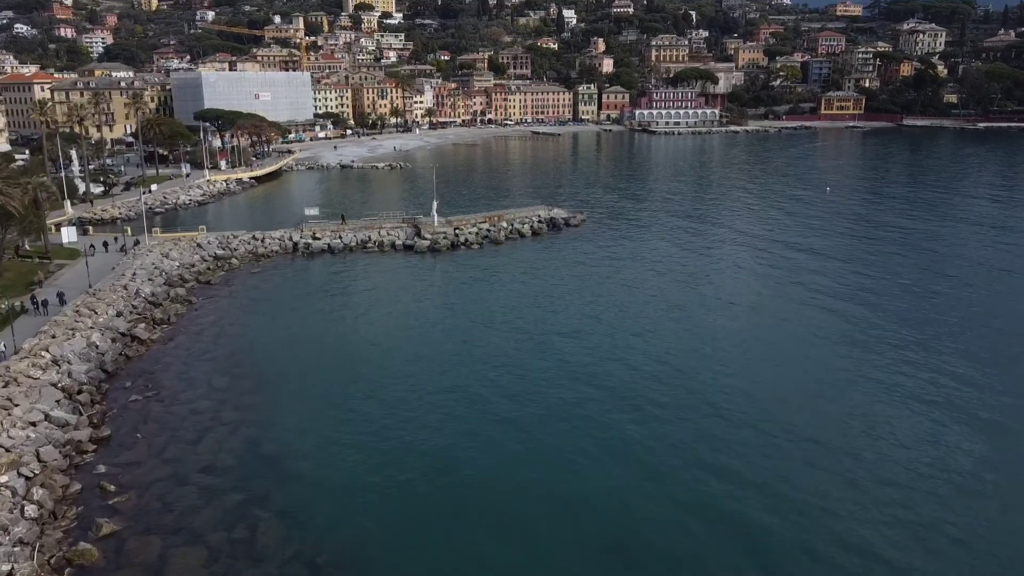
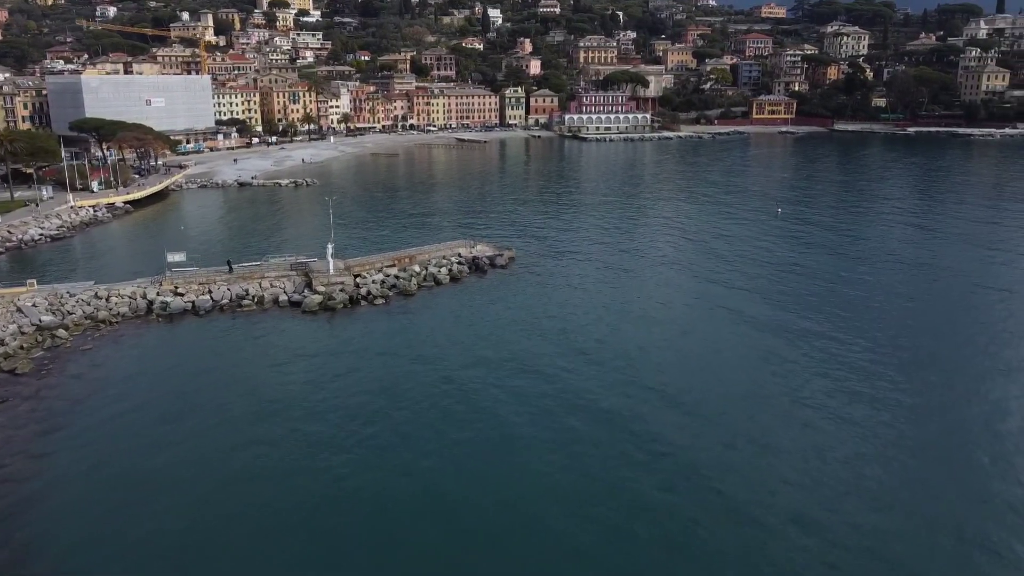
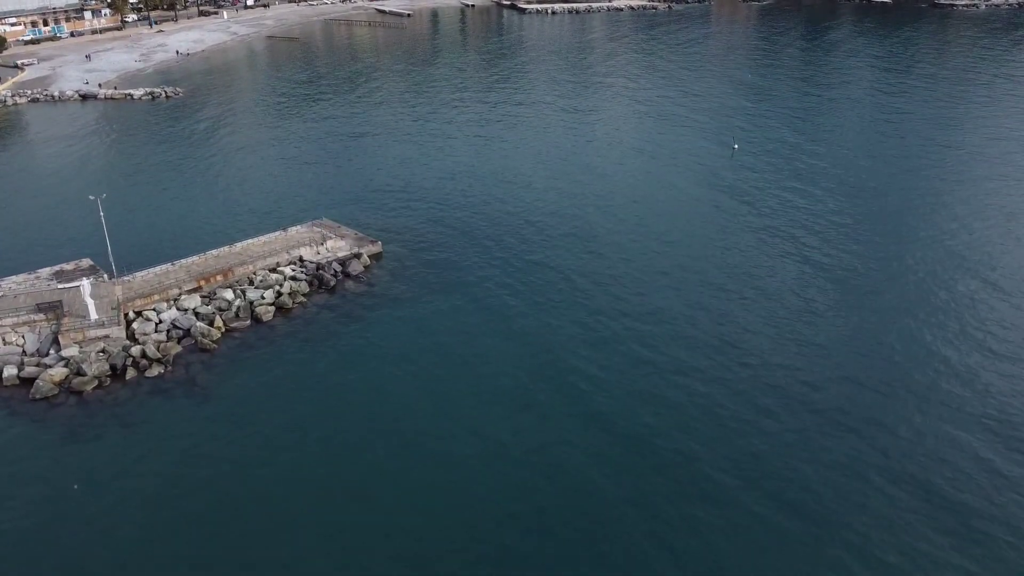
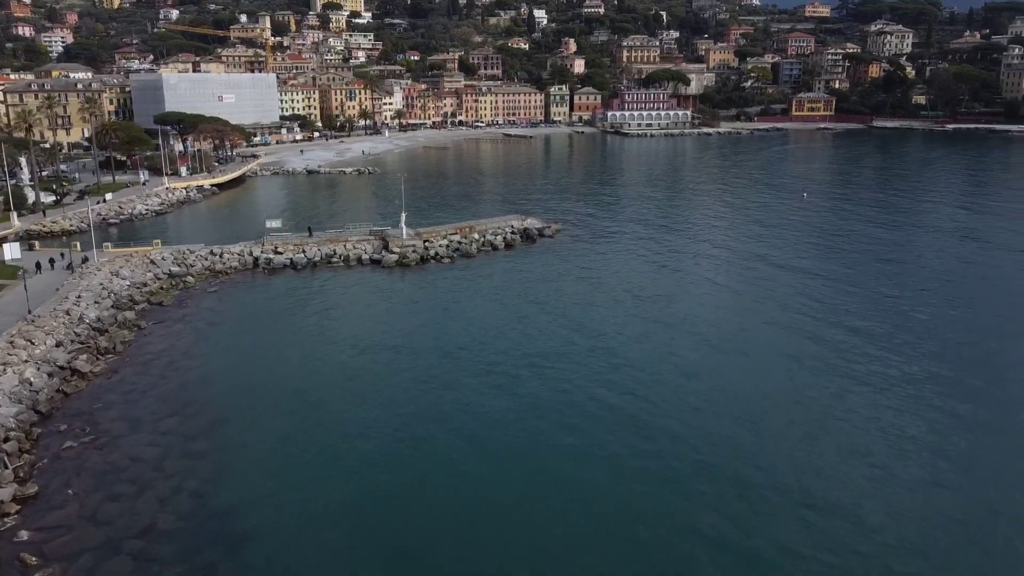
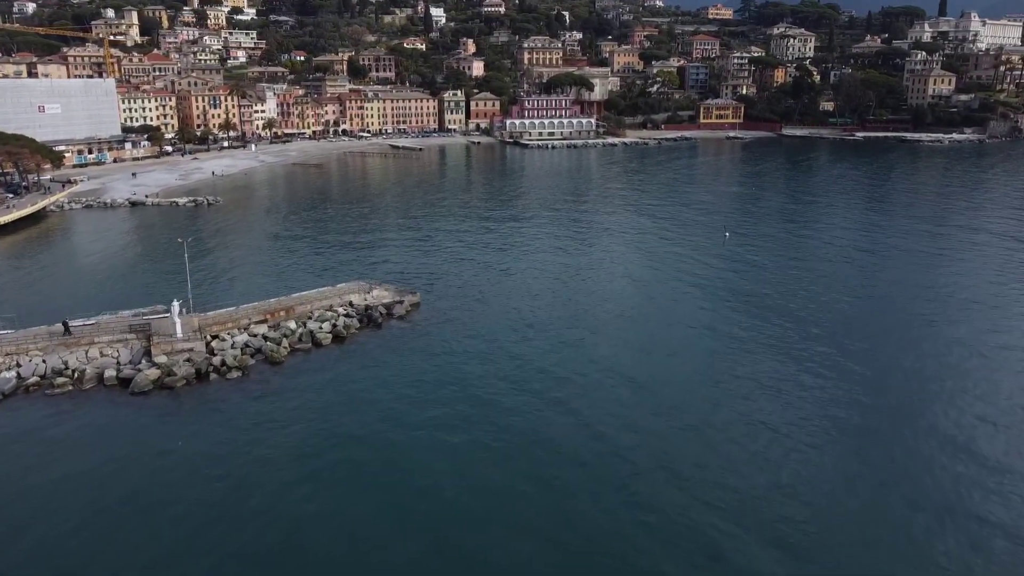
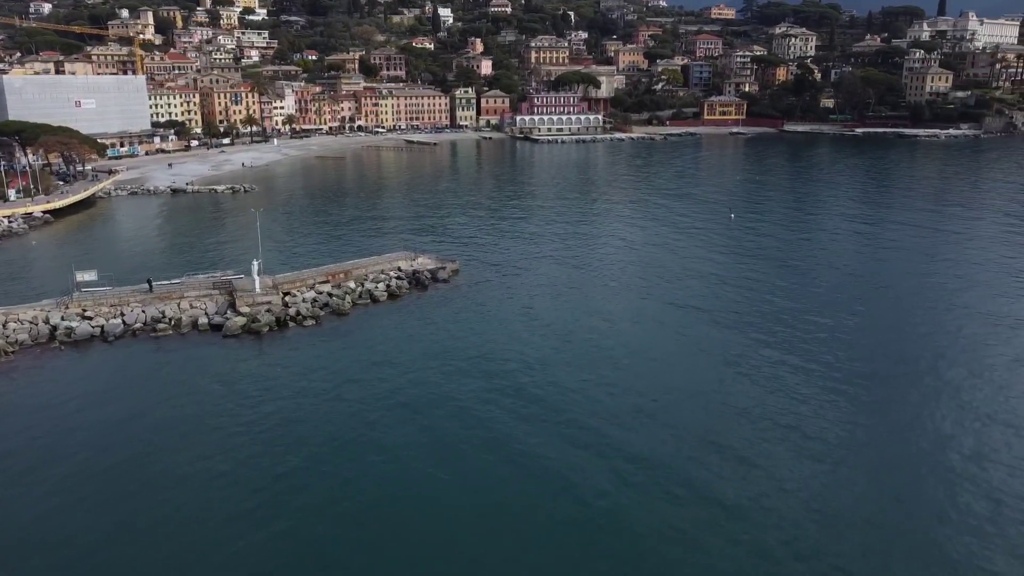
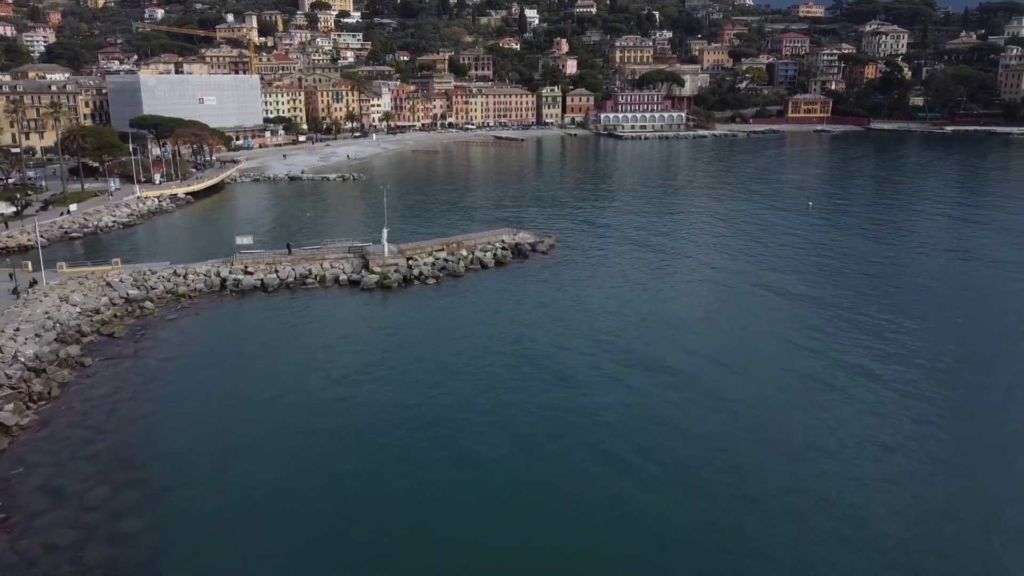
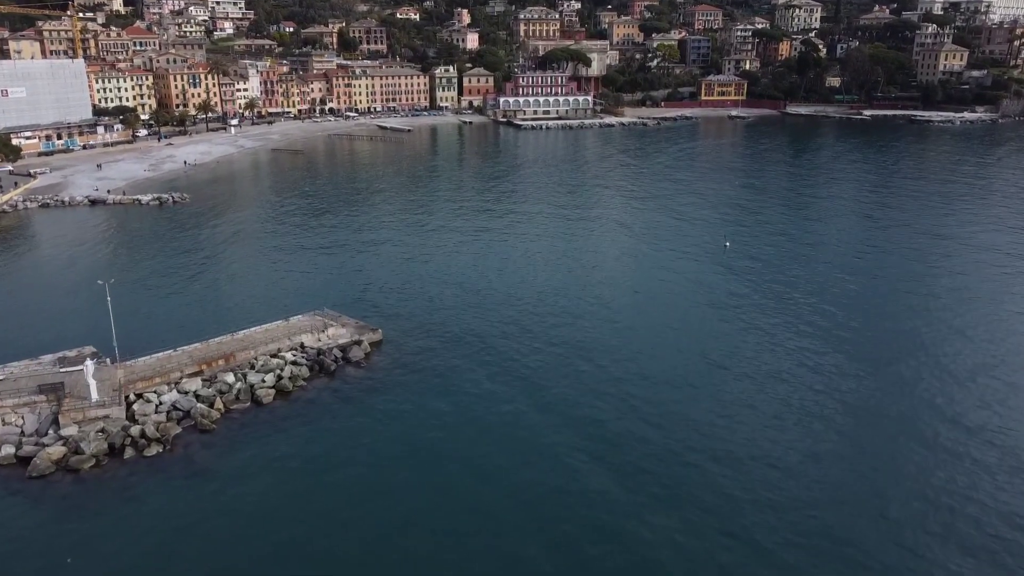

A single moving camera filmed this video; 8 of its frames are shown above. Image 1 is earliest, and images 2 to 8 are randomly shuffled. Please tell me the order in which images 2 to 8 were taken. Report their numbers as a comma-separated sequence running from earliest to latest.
4, 7, 2, 6, 5, 8, 3
